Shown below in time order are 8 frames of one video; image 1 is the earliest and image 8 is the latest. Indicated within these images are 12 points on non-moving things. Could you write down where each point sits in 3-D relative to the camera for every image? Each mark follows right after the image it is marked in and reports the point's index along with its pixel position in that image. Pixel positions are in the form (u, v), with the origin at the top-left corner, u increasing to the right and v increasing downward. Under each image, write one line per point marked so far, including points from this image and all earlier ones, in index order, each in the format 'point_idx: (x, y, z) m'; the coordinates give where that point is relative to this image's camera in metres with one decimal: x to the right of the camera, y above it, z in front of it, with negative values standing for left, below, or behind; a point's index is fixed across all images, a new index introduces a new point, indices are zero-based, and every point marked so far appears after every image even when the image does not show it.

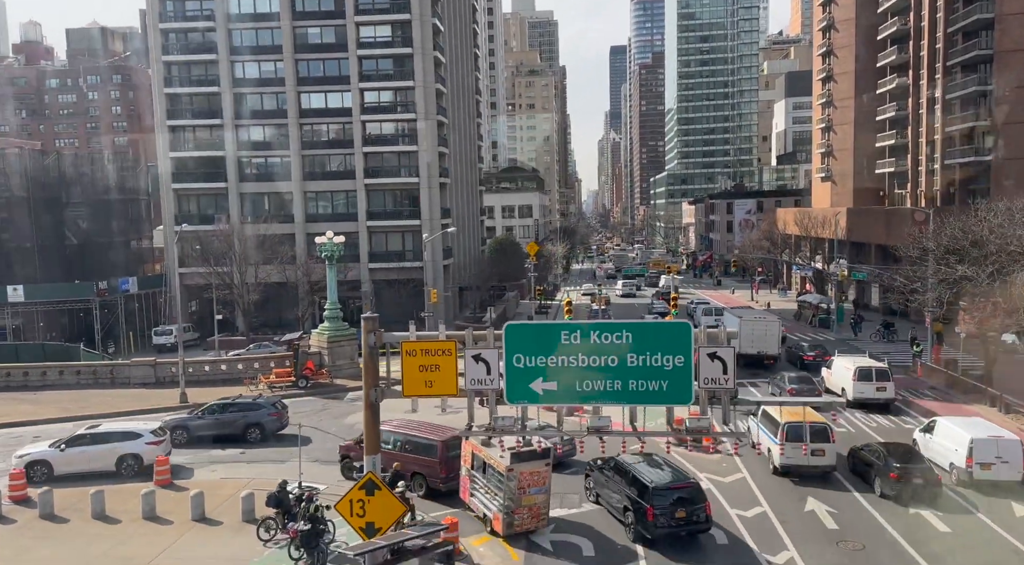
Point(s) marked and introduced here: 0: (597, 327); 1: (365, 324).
0: (+1.5, -0.8, +13.3) m
1: (-2.7, -0.8, +13.5) m
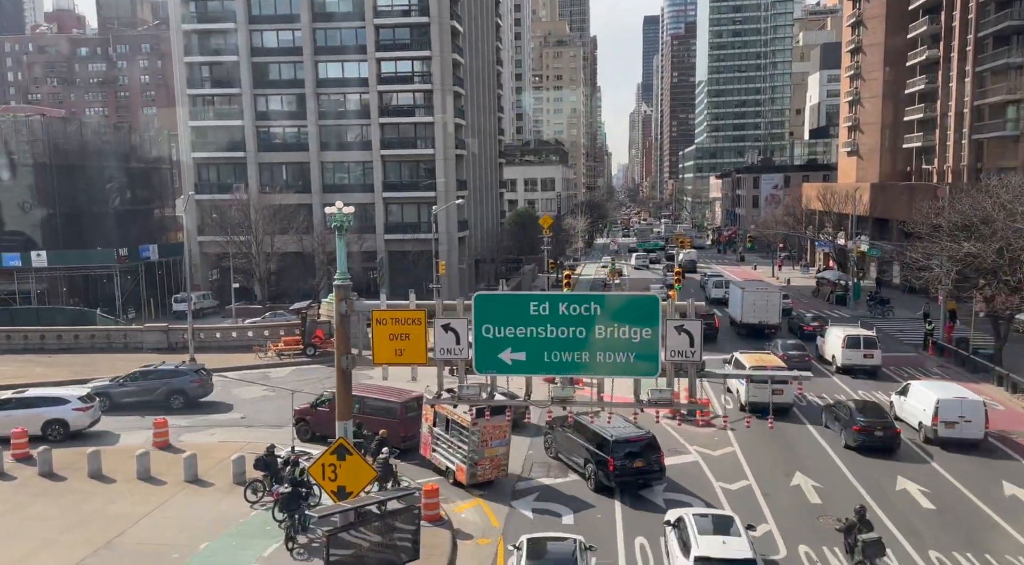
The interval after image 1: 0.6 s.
0: (+1.0, -0.3, +13.3) m
1: (-3.2, -0.2, +13.6) m
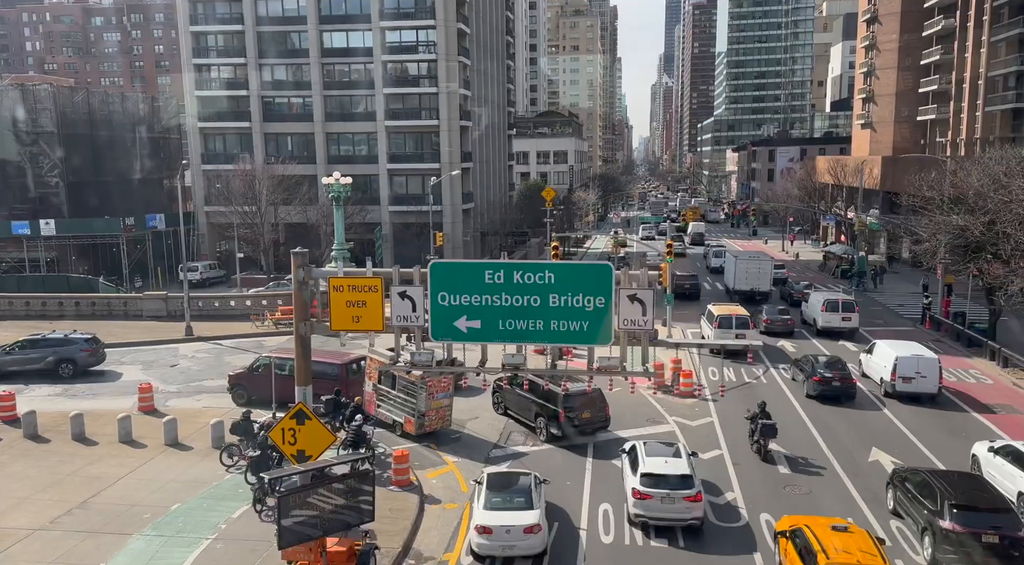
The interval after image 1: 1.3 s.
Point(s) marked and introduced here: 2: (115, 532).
0: (+0.2, +0.3, +13.3) m
1: (-4.0, +0.4, +13.7) m
2: (-8.1, -5.1, +15.3) m
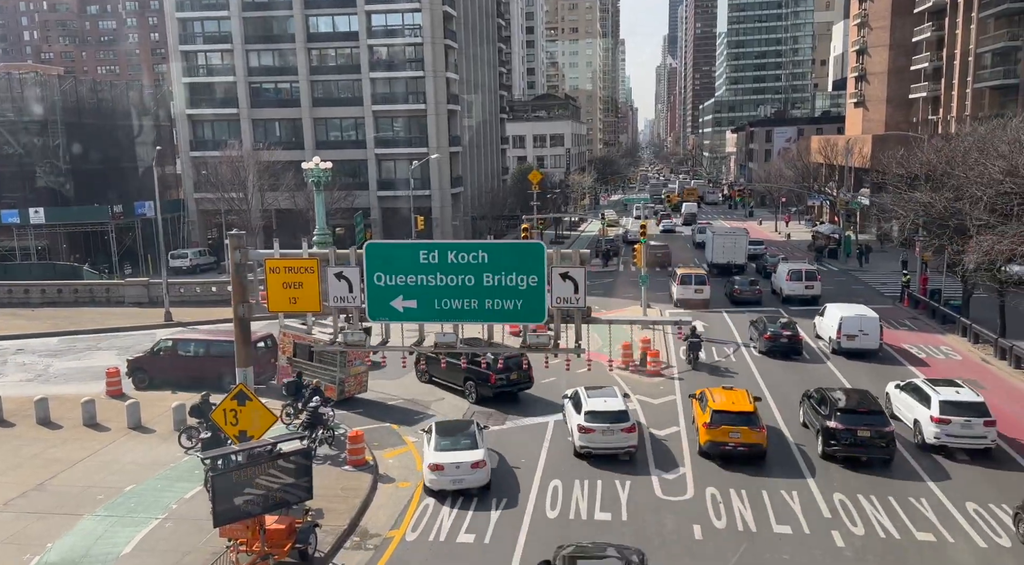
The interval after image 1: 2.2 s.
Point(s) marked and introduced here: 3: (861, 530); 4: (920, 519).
0: (-1.1, +0.6, +13.5) m
1: (-5.2, +0.8, +13.9) m
2: (-9.3, -4.8, +15.6) m
3: (+6.9, -4.9, +14.7) m
4: (+8.2, -4.8, +15.1) m
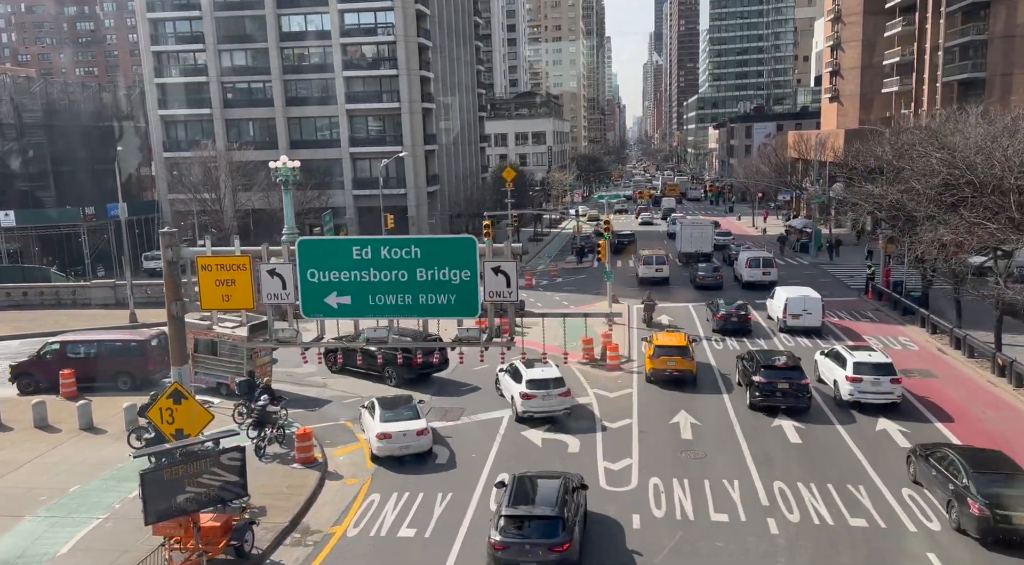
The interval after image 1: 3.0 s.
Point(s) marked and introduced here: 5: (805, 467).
0: (-2.3, +0.7, +13.5) m
1: (-6.5, +0.8, +13.9) m
2: (-10.5, -4.8, +15.5) m
3: (+5.7, -4.7, +14.9) m
4: (+7.0, -4.6, +15.3) m
5: (+6.8, -4.3, +17.3) m
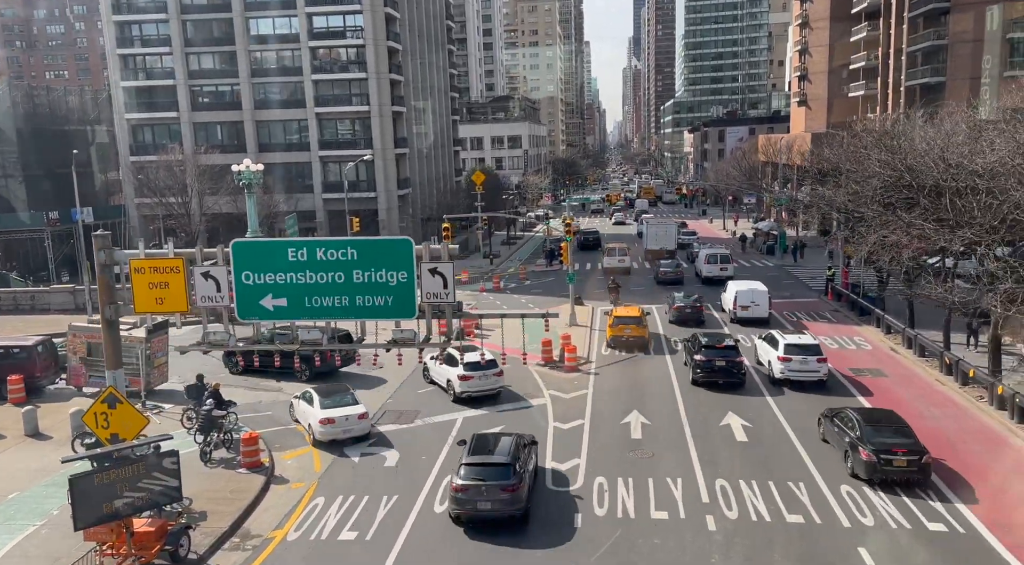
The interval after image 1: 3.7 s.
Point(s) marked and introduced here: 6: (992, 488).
0: (-3.5, +0.7, +13.5) m
1: (-7.6, +0.7, +13.7) m
2: (-11.6, -4.9, +15.2) m
3: (+4.5, -4.7, +15.1) m
4: (+5.9, -4.6, +15.6) m
5: (+5.6, -4.3, +17.5) m
6: (+10.4, -4.4, +16.1) m
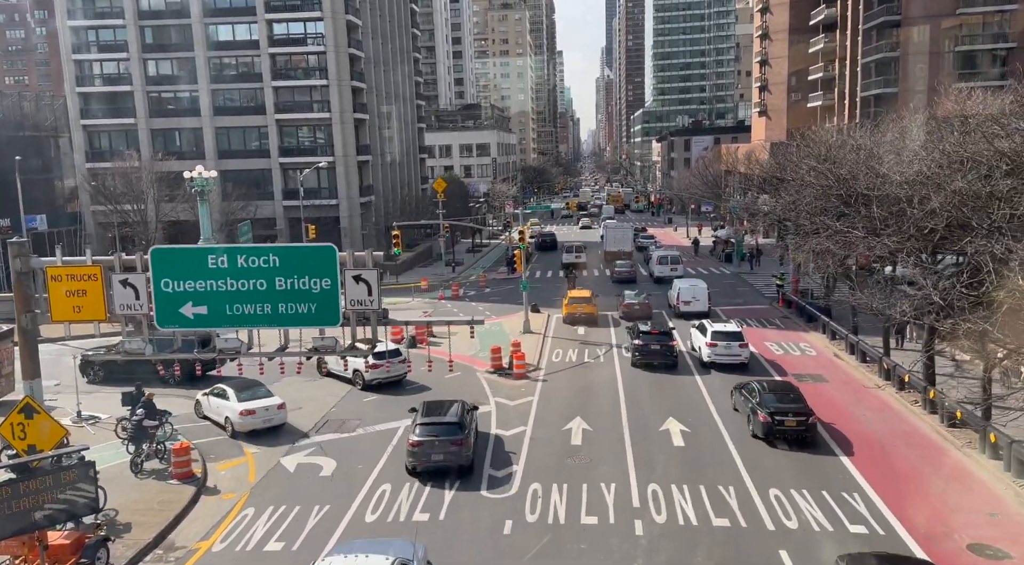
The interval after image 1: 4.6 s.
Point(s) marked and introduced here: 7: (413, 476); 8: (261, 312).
0: (-4.8, +0.6, +13.4) m
1: (-9.0, +0.6, +13.5) m
2: (-13.1, -5.1, +14.8) m
3: (+3.1, -4.8, +15.2) m
4: (+4.4, -4.7, +15.7) m
5: (+4.1, -4.5, +17.7) m
6: (+8.9, -4.6, +16.4) m
7: (-2.4, -4.6, +18.0) m
8: (-4.5, -0.5, +13.5) m
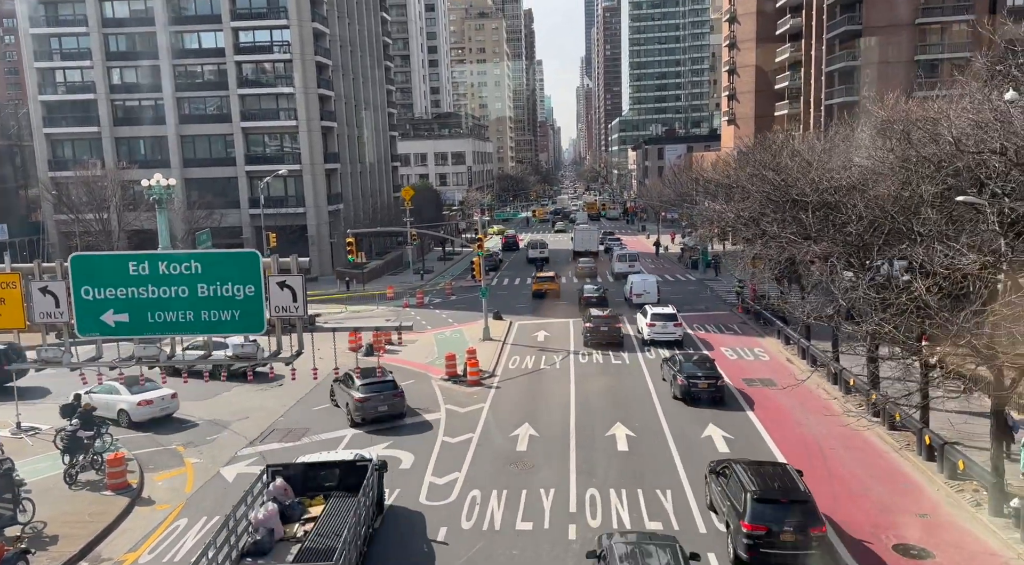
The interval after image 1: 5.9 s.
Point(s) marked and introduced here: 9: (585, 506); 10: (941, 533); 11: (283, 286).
0: (-6.1, +0.4, +13.2) m
1: (-10.3, +0.4, +13.2) m
2: (-14.4, -5.2, +14.3) m
3: (+1.8, -4.9, +15.2) m
4: (+3.1, -4.8, +15.8) m
5: (+2.6, -4.6, +17.7) m
6: (+7.6, -4.6, +16.6) m
7: (-3.8, -4.8, +17.8) m
8: (-5.9, -0.7, +13.4) m
9: (+1.6, -4.8, +16.0) m
10: (+8.4, -4.9, +14.6) m
11: (-4.1, -0.1, +13.3) m
